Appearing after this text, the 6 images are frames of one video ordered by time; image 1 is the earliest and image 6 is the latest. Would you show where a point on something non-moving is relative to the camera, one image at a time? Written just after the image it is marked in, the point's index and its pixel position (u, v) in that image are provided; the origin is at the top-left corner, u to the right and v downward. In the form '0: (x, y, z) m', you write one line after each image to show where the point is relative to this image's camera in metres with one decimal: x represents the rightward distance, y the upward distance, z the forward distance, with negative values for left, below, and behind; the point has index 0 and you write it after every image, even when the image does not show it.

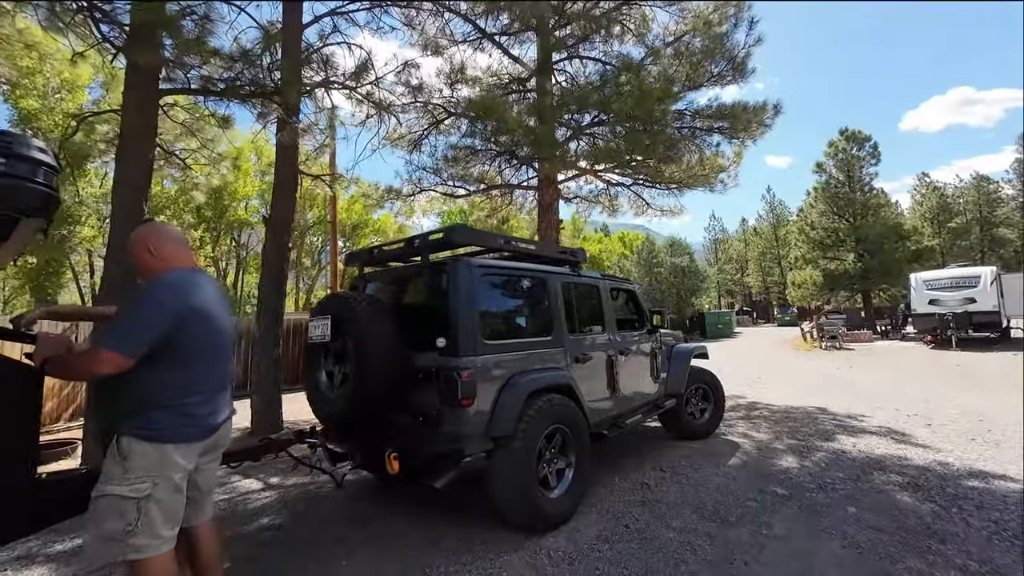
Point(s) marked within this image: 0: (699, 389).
0: (+2.6, -1.4, +5.9) m
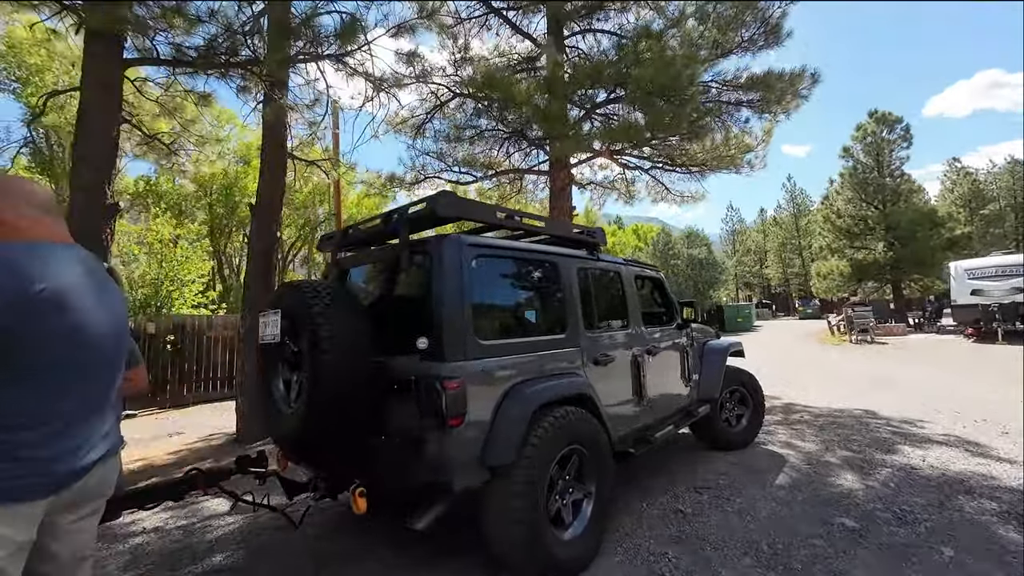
0: (+2.7, -1.2, +5.2) m
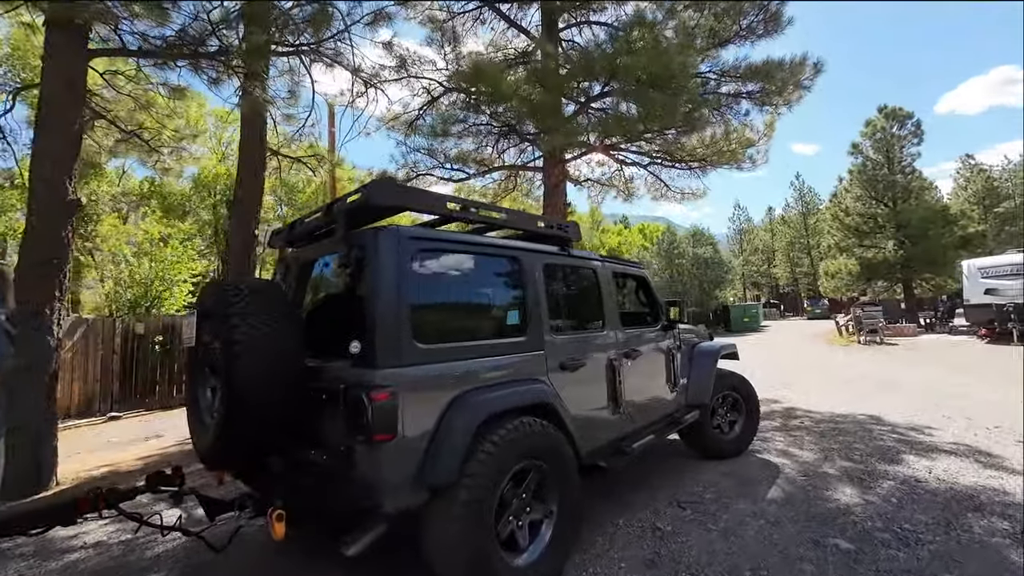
0: (+2.4, -1.2, +4.9) m
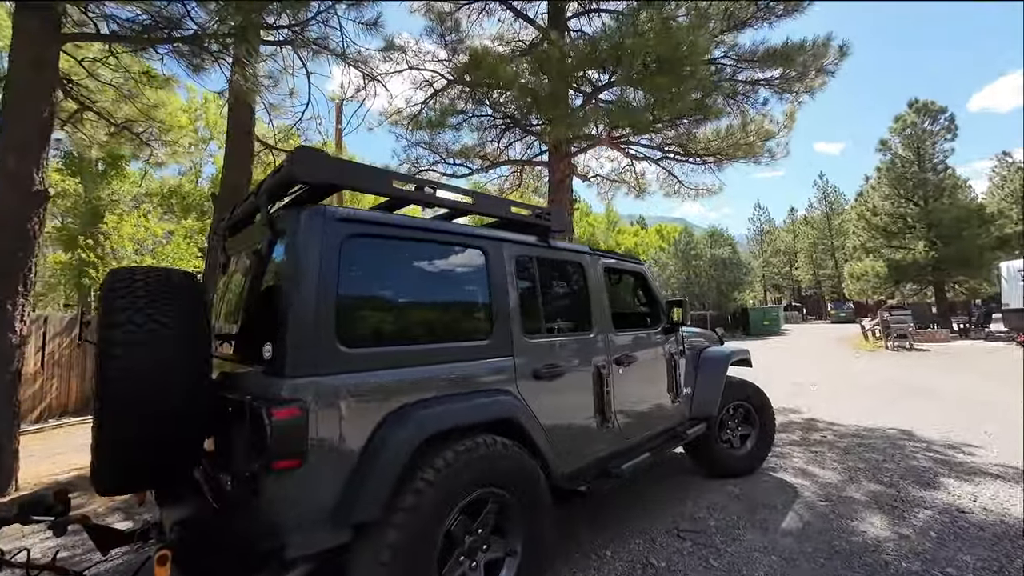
0: (+2.3, -1.2, +4.4) m
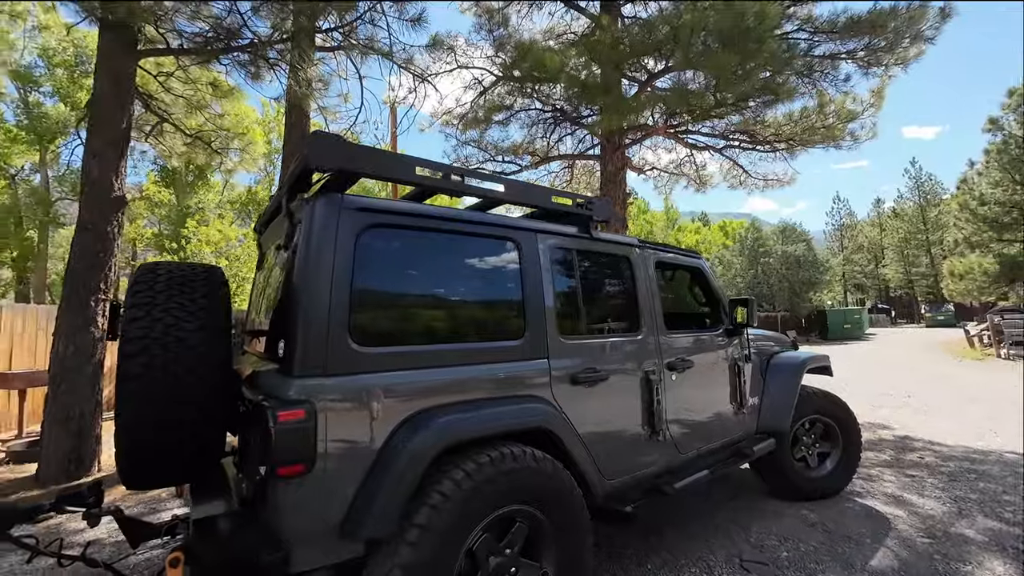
0: (+2.7, -1.2, +3.8) m
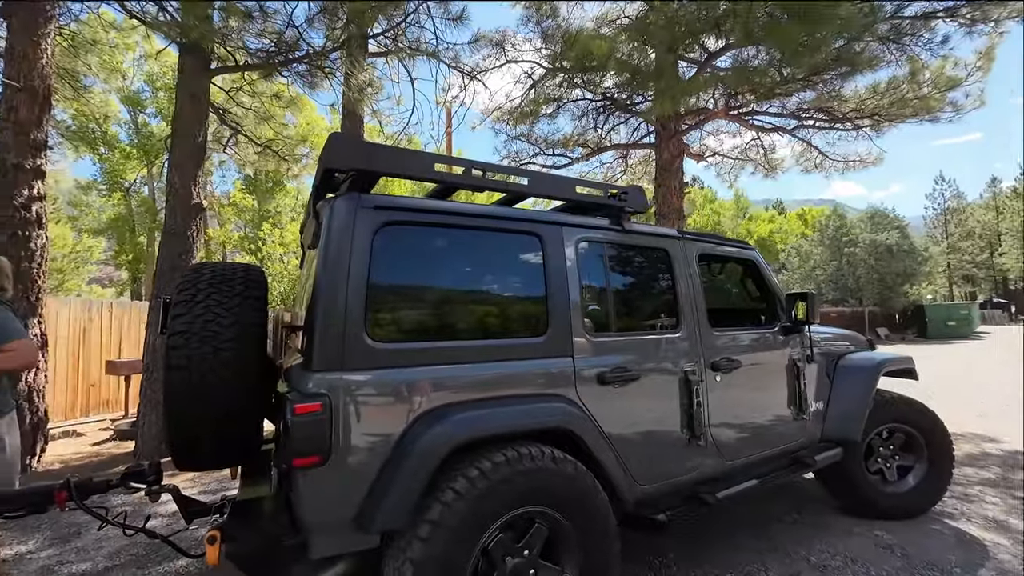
0: (+3.0, -1.1, +3.4) m
